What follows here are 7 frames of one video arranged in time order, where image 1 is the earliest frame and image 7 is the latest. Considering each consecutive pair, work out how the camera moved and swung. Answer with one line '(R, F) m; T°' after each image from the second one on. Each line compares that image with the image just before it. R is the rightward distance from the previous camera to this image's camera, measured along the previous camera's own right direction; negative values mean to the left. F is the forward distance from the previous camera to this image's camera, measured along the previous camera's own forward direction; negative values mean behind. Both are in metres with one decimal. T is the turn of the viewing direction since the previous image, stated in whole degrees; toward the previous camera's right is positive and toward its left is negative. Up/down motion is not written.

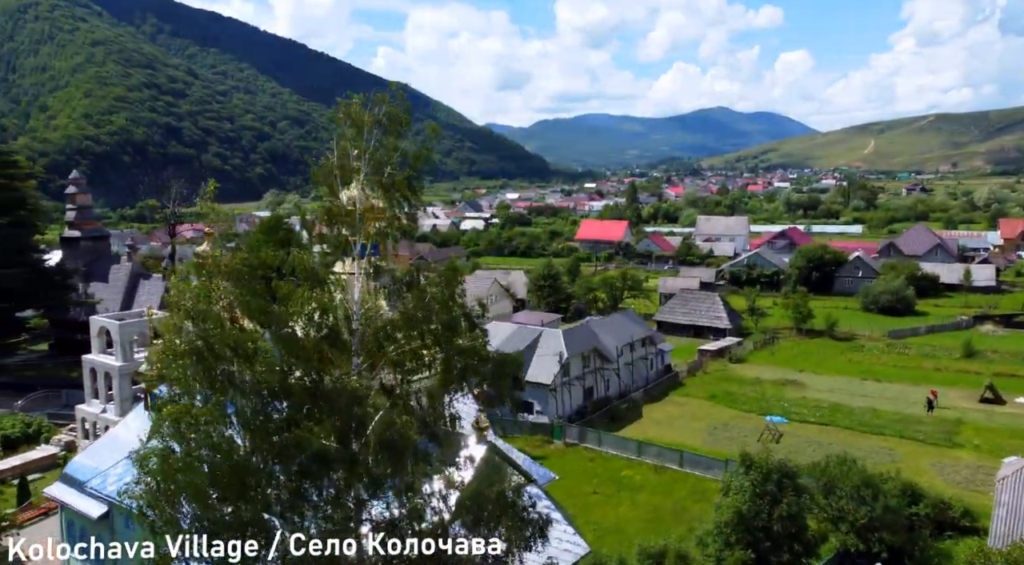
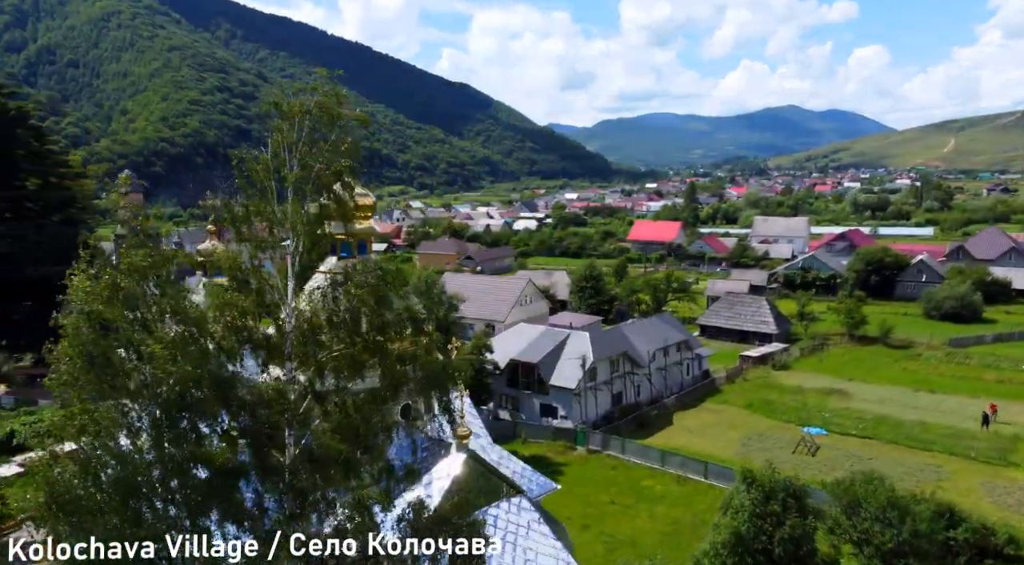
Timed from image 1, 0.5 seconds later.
(+2.2, +0.6) m; -5°
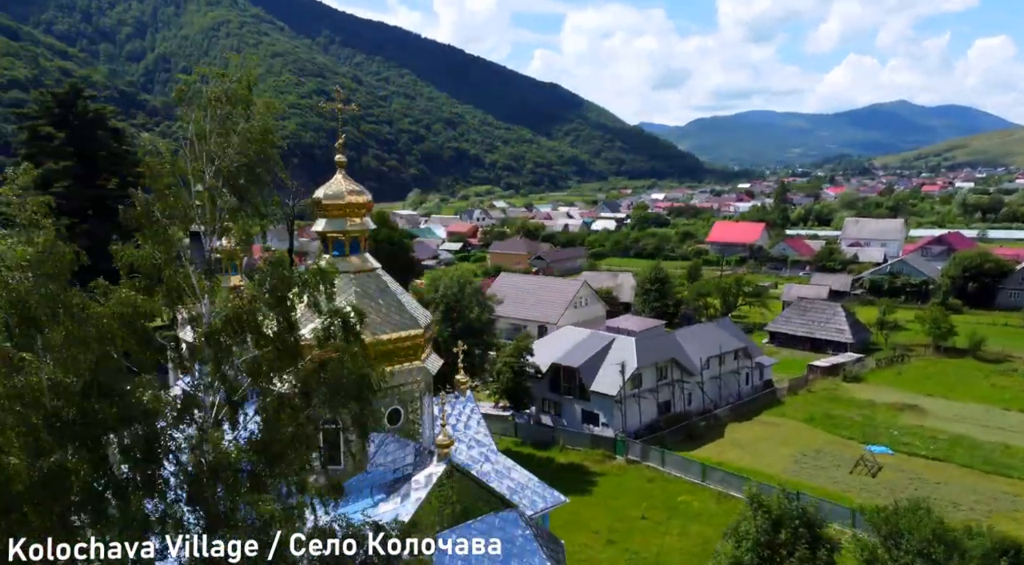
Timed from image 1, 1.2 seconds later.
(+2.7, +1.1) m; -7°
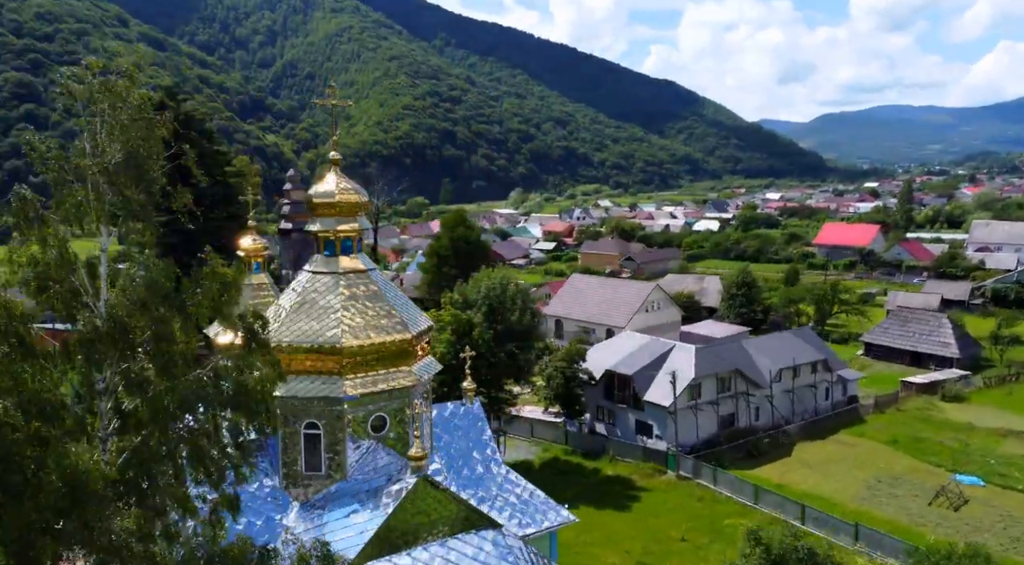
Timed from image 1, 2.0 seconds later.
(+3.2, +1.3) m; -9°
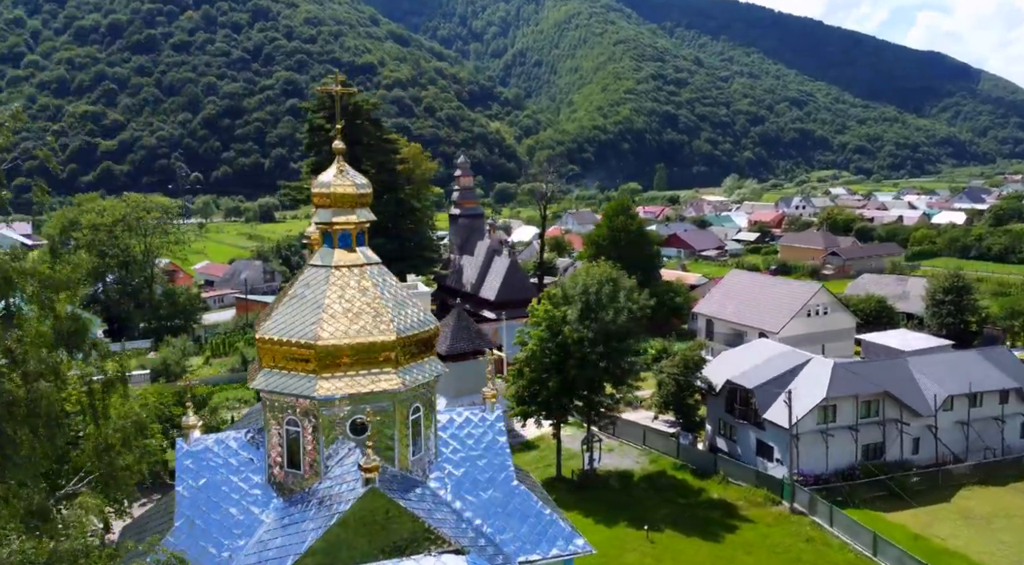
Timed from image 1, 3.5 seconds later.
(+5.7, +2.7) m; -19°
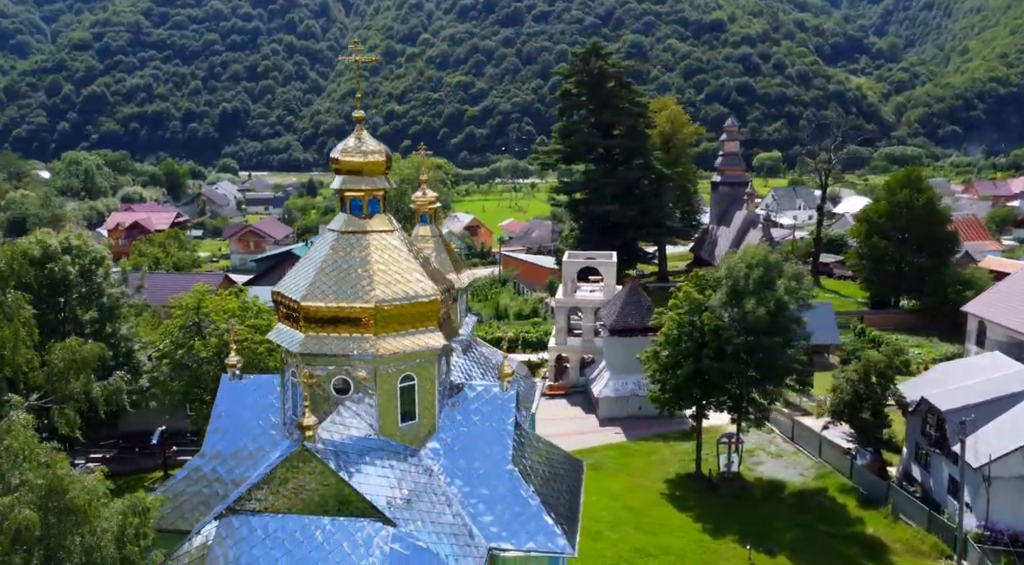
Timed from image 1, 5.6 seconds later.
(+9.0, +3.4) m; -30°
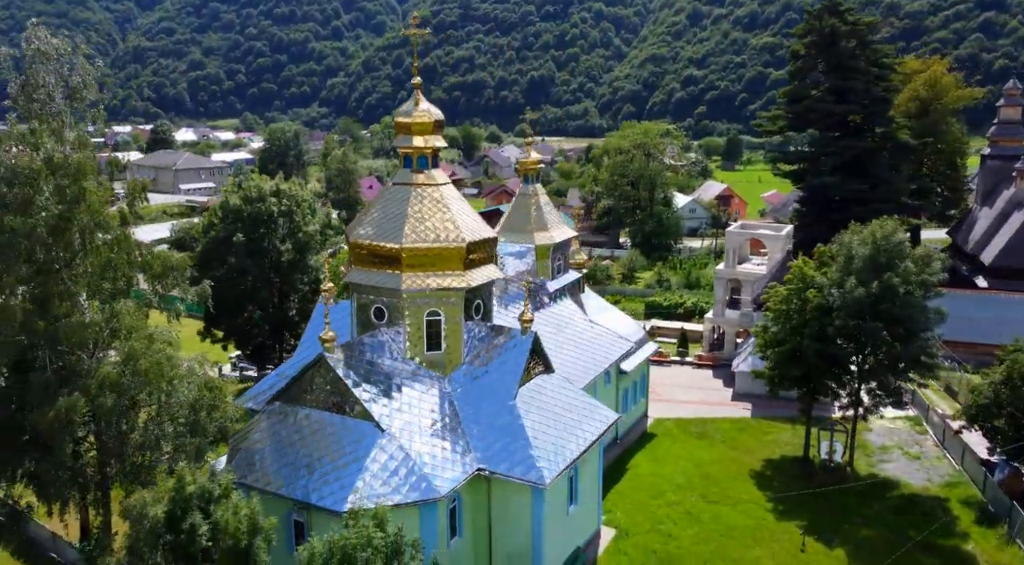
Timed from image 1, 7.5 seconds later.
(+8.6, +1.9) m; -28°
